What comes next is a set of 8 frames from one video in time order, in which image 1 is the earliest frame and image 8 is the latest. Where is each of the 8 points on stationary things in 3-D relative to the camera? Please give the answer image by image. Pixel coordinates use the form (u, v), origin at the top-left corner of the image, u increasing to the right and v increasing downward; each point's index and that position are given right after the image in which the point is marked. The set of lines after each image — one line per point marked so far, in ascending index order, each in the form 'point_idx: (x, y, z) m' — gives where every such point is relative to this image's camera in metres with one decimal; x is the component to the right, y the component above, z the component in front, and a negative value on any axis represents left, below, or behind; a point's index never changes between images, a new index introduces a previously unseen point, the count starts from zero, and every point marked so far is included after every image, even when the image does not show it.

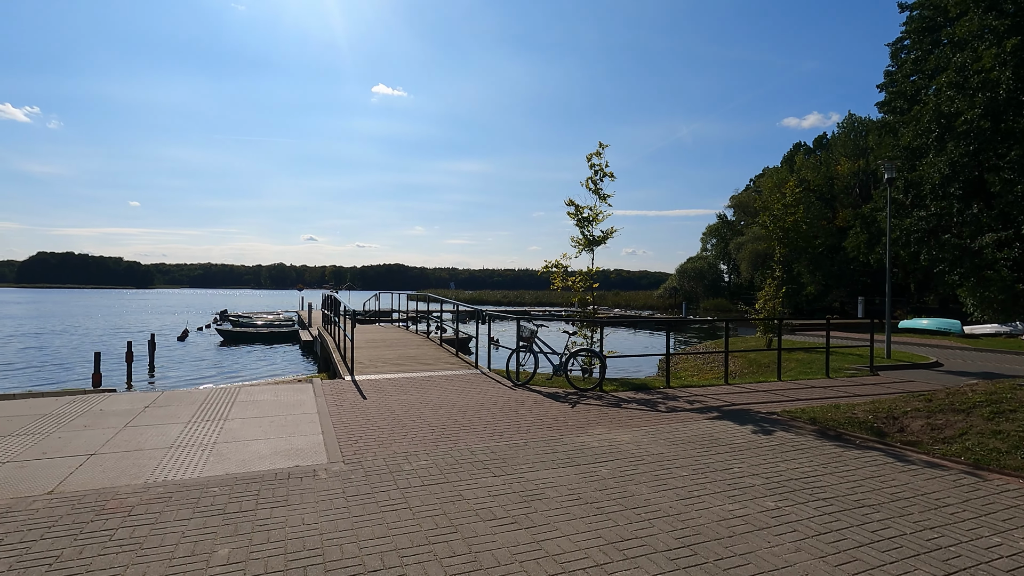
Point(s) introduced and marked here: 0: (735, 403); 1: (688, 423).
0: (+3.5, -1.8, +8.3) m
1: (+2.3, -1.8, +6.9) m
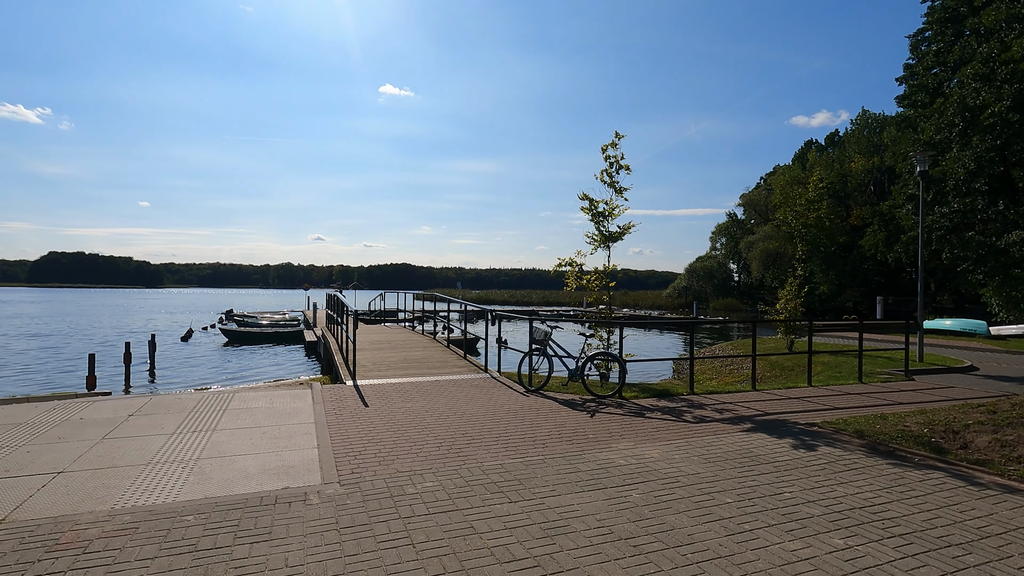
0: (+3.7, -1.8, +7.7) m
1: (+2.5, -1.8, +6.3) m
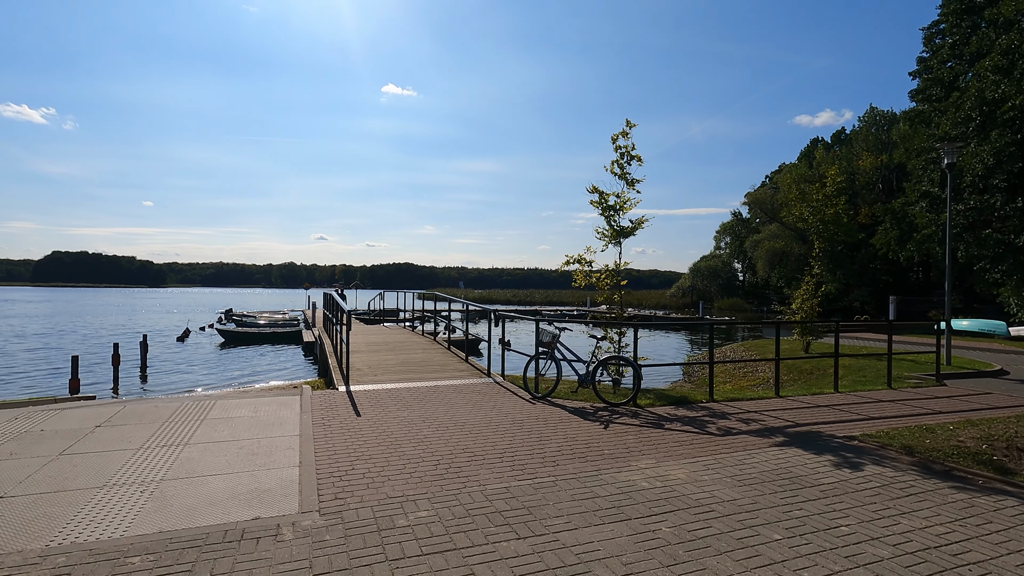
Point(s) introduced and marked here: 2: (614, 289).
0: (+3.8, -1.8, +7.0) m
1: (+2.6, -1.7, +5.6) m
2: (+2.2, 0.0, +11.1) m
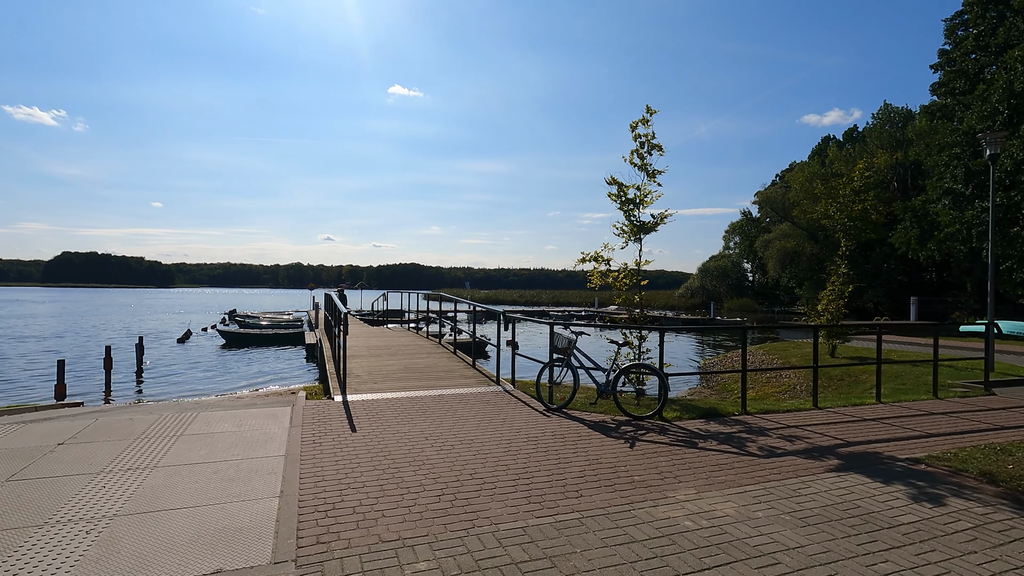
0: (+3.9, -1.8, +6.2) m
1: (+2.7, -1.7, +4.8) m
2: (+2.4, 0.0, +10.3) m
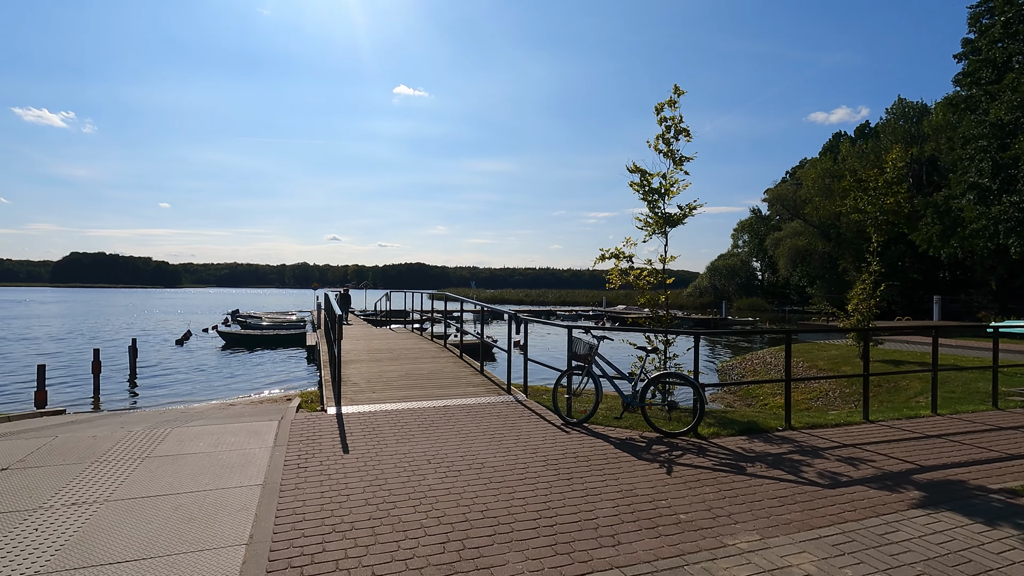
0: (+4.1, -1.8, +5.3) m
1: (+2.8, -1.7, +3.9) m
2: (+2.6, 0.0, +9.5) m
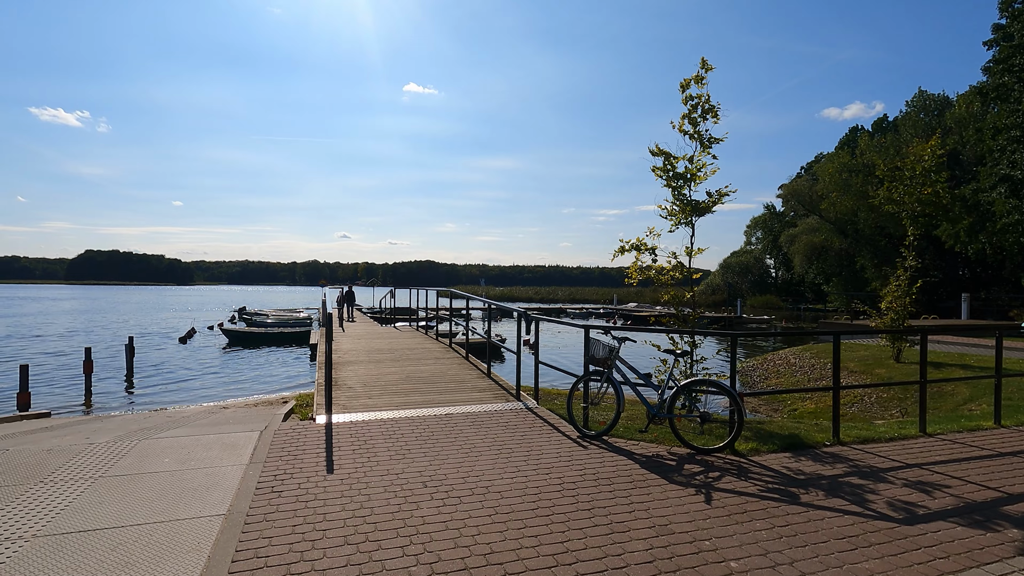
0: (+4.2, -1.7, +4.4) m
1: (+2.9, -1.7, +3.1) m
2: (+2.7, +0.1, +8.7) m
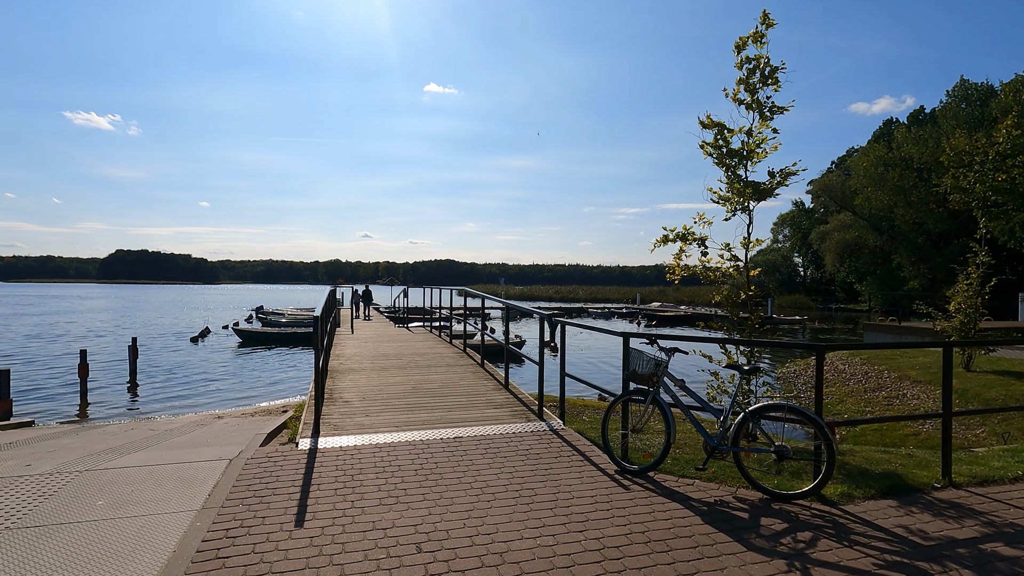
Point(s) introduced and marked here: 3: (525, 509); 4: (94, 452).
0: (+4.3, -1.7, +3.2) m
1: (+3.0, -1.7, +1.9) m
2: (+3.0, +0.1, +7.4) m
3: (+0.1, -1.7, +4.1) m
4: (-4.6, -1.8, +5.9) m
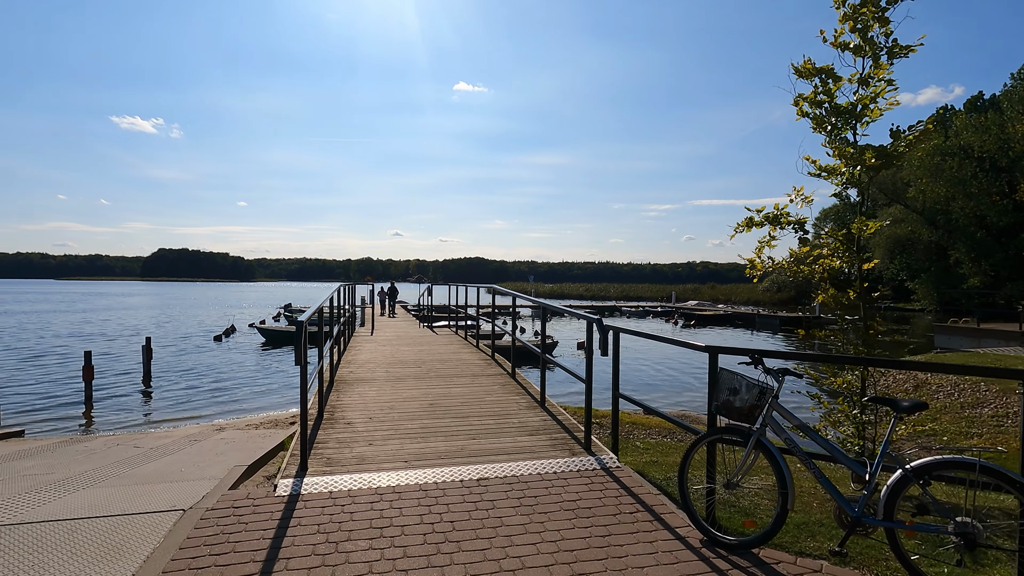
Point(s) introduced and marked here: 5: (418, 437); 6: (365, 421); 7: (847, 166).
0: (+4.5, -1.7, +1.6) m
1: (+3.1, -1.7, +0.4) m
2: (+3.4, +0.1, +5.9) m
3: (+0.3, -1.7, +2.8) m
4: (-4.2, -1.8, +4.8) m
5: (-0.9, -1.6, +5.6) m
6: (-1.6, -1.5, +6.1) m
7: (+3.0, +1.1, +4.7) m
